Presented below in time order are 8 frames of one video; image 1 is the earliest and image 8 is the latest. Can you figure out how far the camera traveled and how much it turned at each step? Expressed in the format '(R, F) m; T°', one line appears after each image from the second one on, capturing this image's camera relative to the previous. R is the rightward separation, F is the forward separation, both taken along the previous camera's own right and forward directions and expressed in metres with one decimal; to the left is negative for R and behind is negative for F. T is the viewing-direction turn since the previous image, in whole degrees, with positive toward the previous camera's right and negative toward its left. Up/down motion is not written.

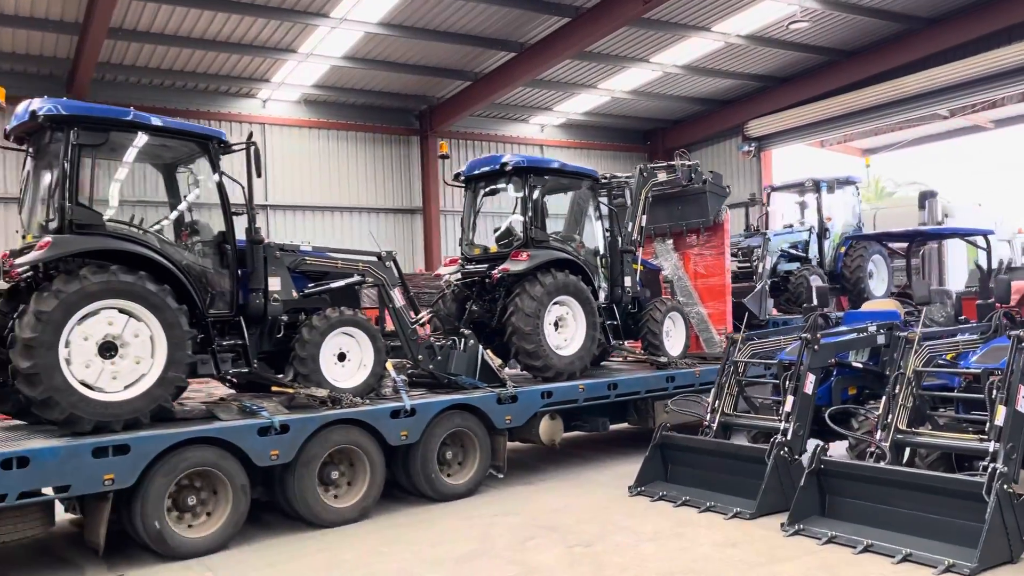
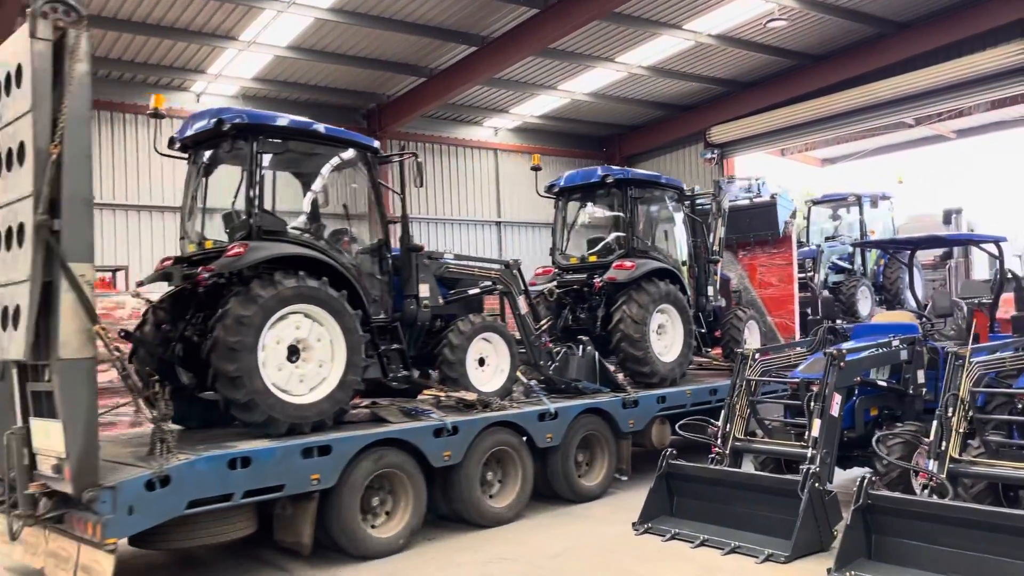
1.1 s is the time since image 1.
(-1.0, -0.1) m; +3°
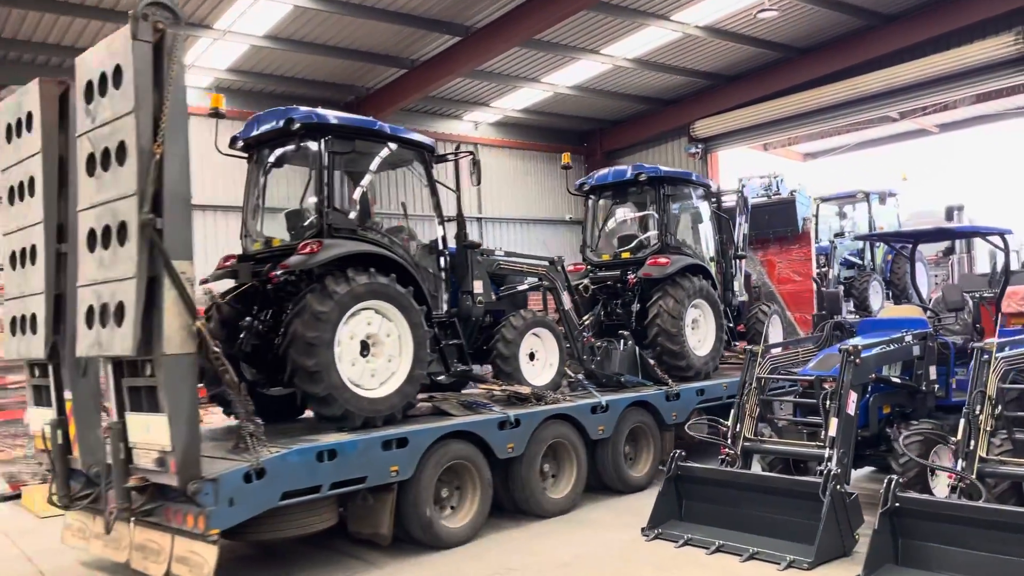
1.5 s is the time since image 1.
(-0.4, -0.1) m; +1°
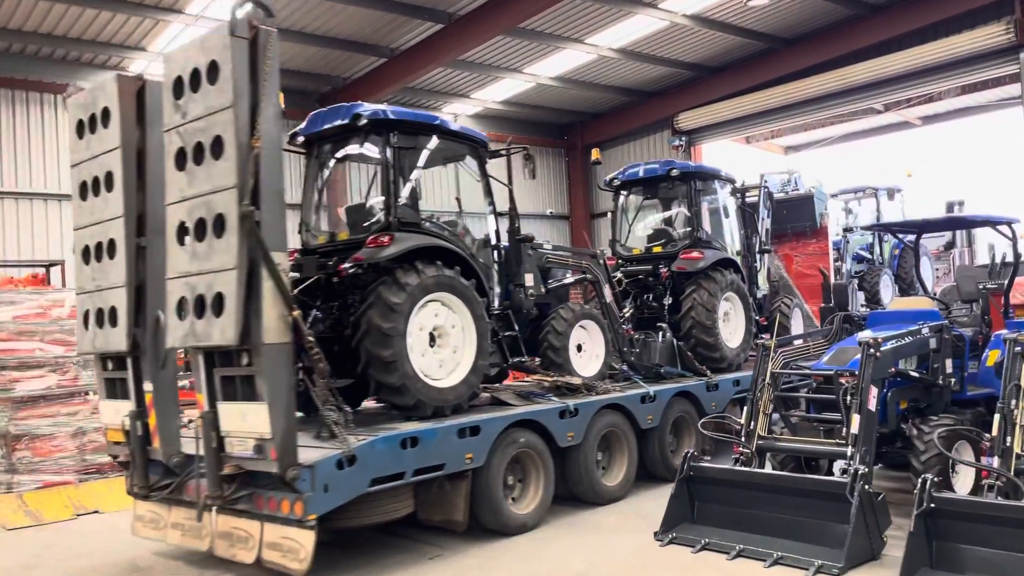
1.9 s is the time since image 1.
(-0.4, -0.1) m; +1°
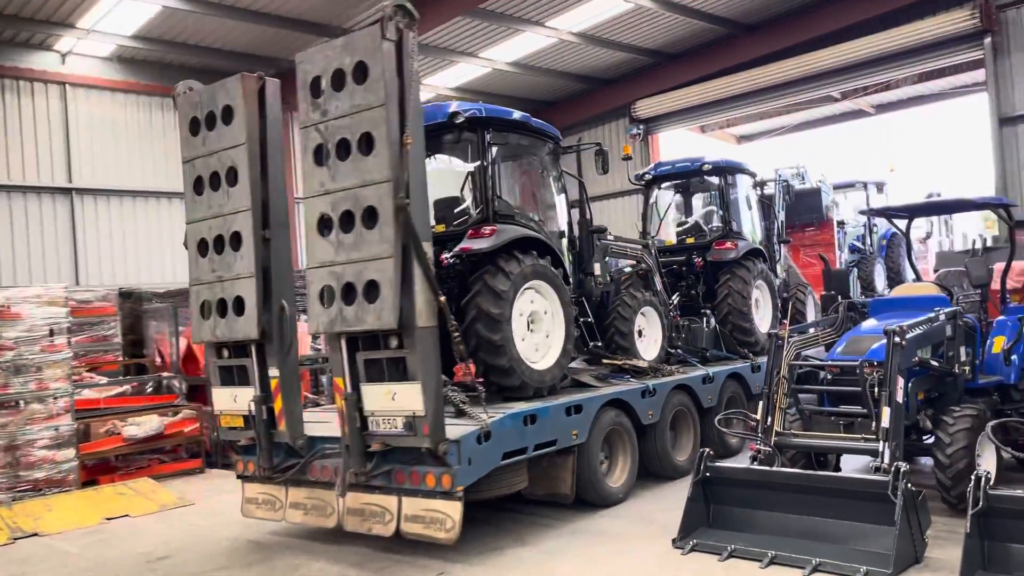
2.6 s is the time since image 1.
(-0.7, -0.2) m; +4°
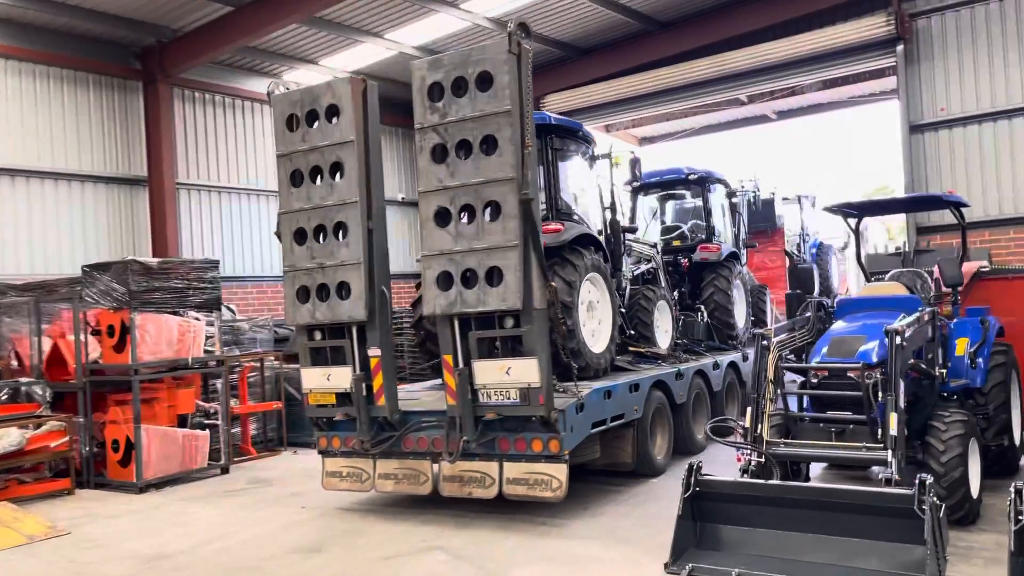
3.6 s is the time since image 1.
(-1.0, -0.4) m; +8°
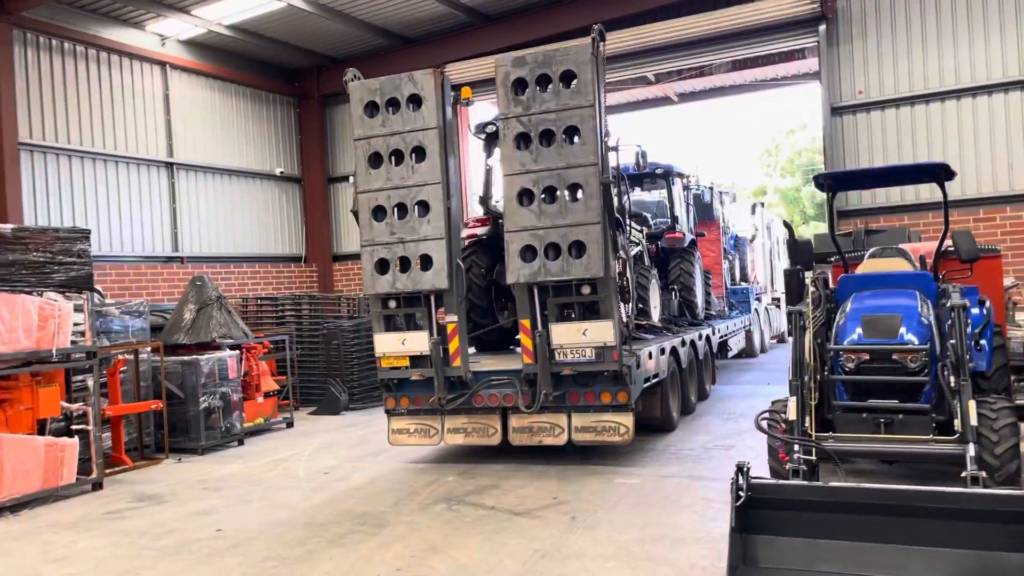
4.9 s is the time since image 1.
(-0.8, +1.1) m; +10°
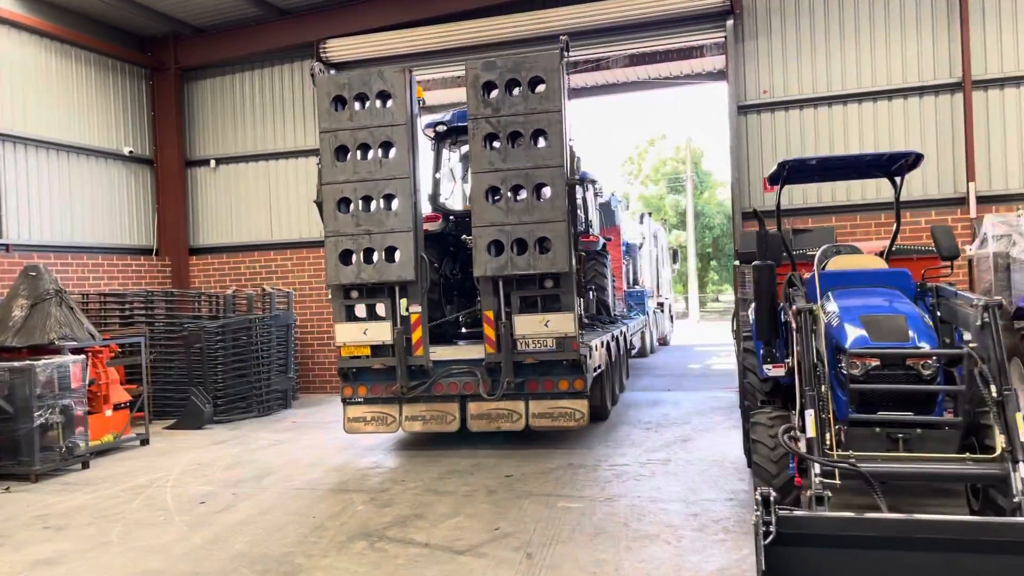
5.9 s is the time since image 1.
(-0.5, +1.0) m; +10°
